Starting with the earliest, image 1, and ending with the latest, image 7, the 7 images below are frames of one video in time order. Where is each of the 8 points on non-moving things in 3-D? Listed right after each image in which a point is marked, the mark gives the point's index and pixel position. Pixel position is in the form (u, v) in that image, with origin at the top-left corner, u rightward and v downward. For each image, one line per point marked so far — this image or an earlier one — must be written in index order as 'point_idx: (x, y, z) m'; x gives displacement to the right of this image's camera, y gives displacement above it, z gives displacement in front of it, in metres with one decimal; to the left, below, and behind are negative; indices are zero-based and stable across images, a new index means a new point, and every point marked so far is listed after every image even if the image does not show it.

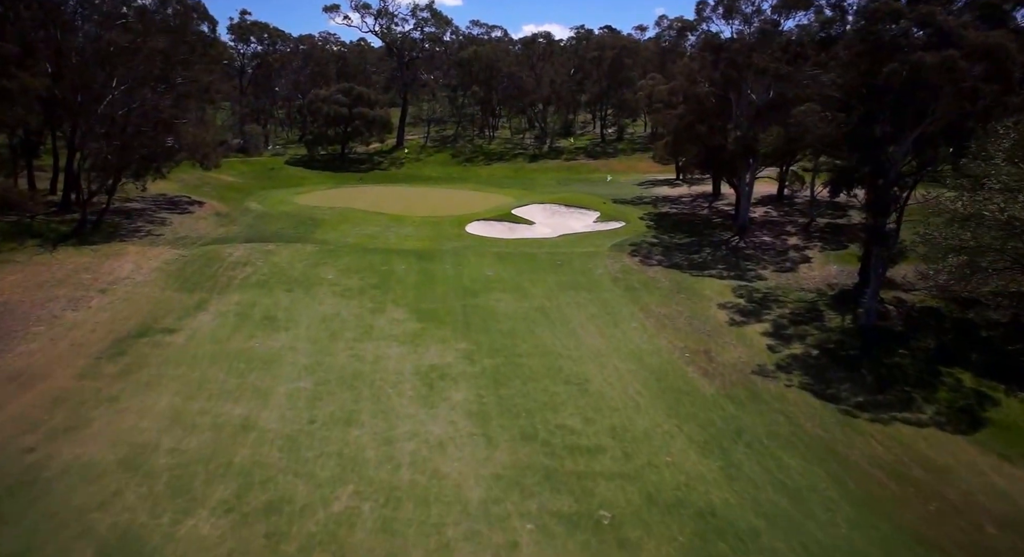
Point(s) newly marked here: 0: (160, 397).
0: (-9.0, -3.0, +16.5) m
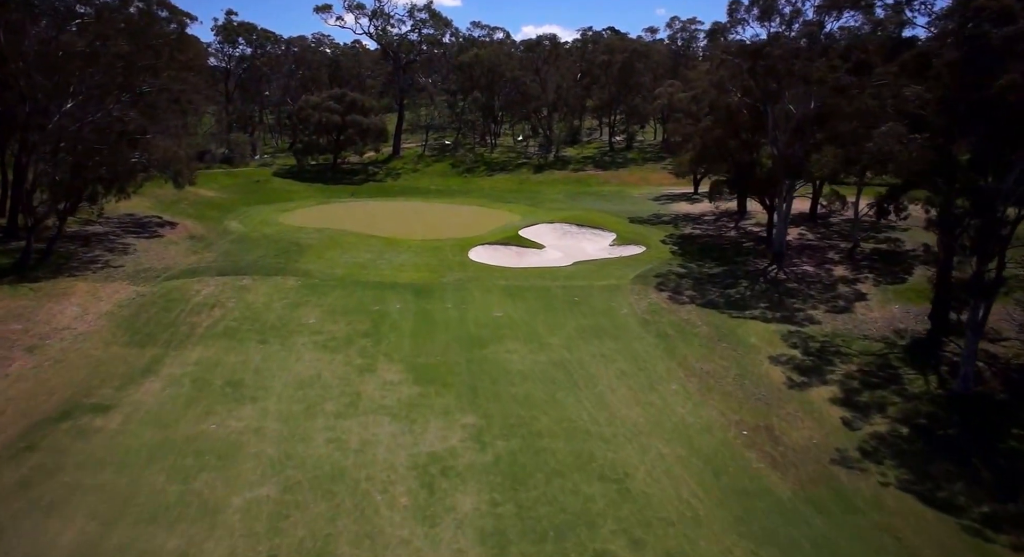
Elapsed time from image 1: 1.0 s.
0: (-8.5, -4.7, +12.4) m
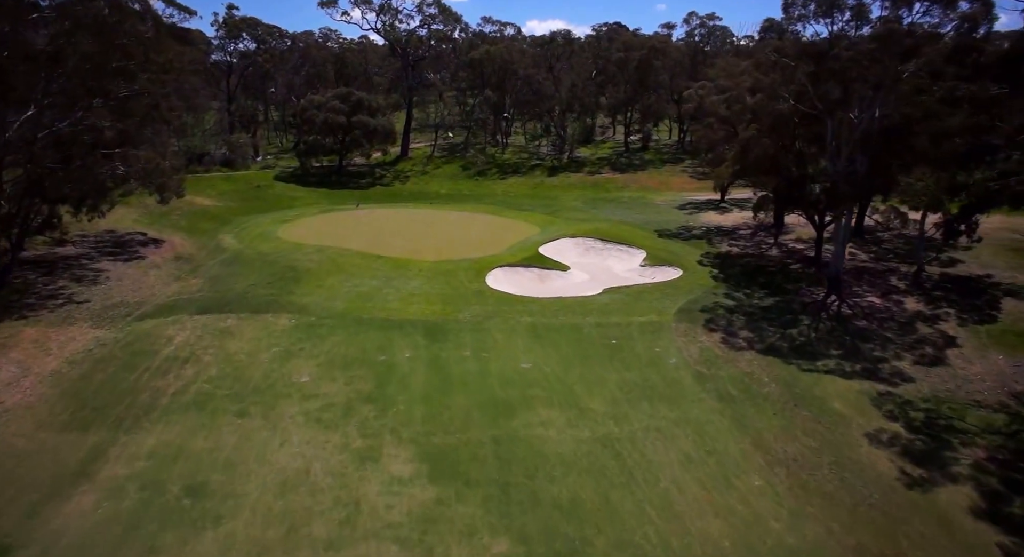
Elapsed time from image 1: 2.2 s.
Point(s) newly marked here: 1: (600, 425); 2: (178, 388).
0: (-7.5, -6.4, +8.0) m
1: (+2.7, -4.4, +19.5) m
2: (-10.1, -3.3, +19.5) m
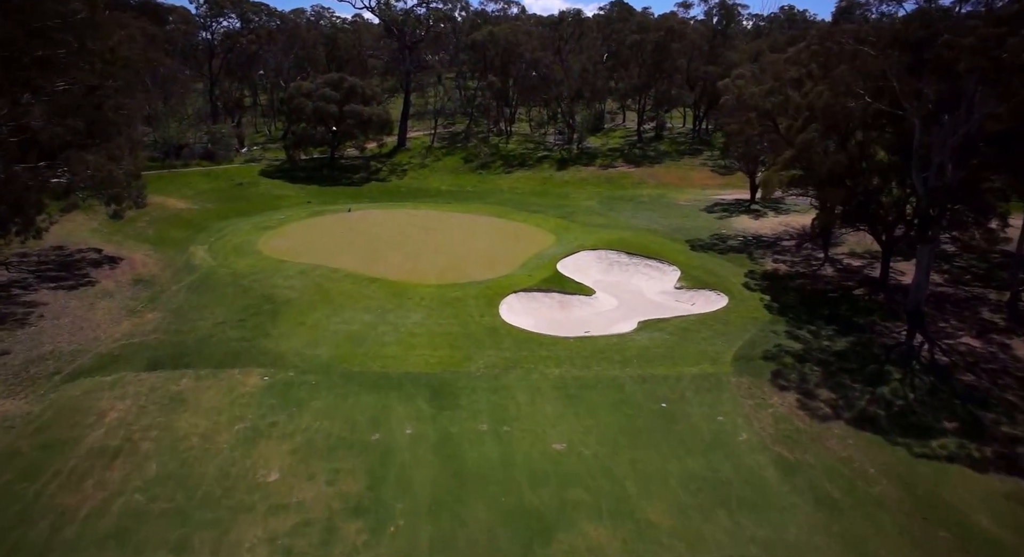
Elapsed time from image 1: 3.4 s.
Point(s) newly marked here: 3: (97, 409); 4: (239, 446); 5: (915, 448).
0: (-6.6, -8.5, +3.0) m
1: (+3.5, -6.1, +14.5) m
2: (-9.2, -5.0, +14.4) m
3: (-11.8, -3.6, +18.4) m
4: (-7.4, -4.4, +17.4) m
5: (+11.3, -4.7, +18.1) m
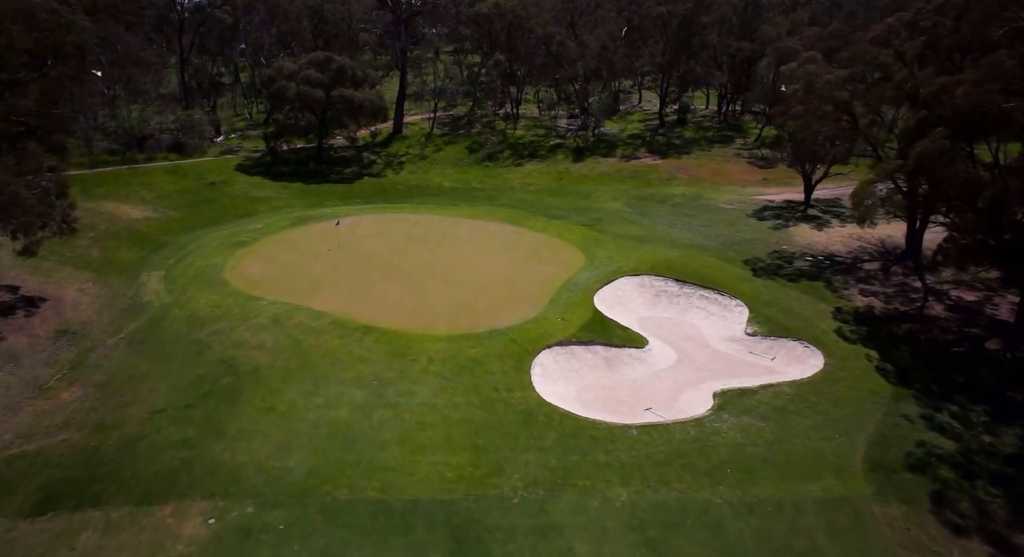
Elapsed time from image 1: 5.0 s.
0: (-5.2, -11.4, -3.4) m
1: (+4.9, -8.5, +8.0) m
2: (-7.9, -7.5, +7.8) m
3: (-10.5, -5.9, +11.7) m
4: (-6.1, -6.8, +10.8) m
5: (+12.6, -7.0, +11.6) m
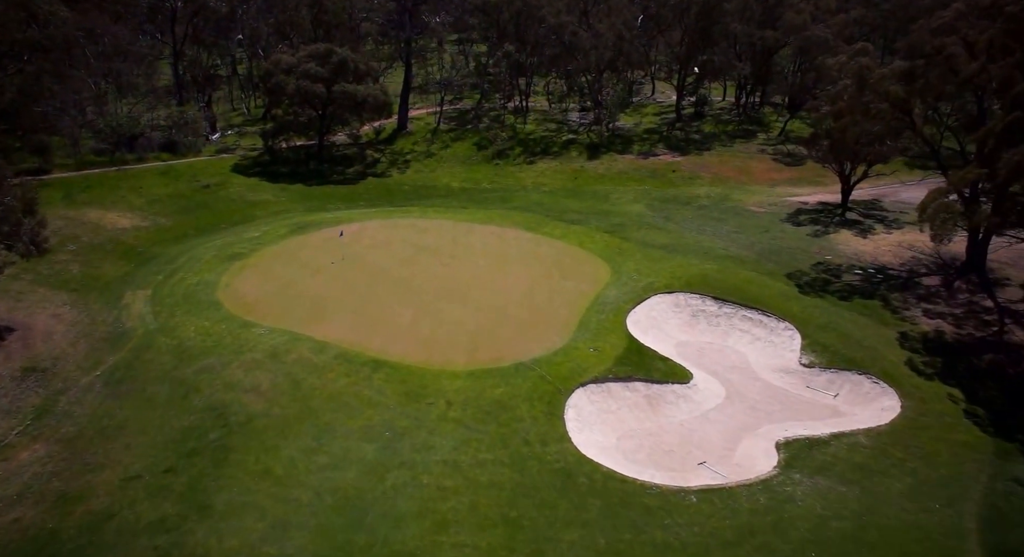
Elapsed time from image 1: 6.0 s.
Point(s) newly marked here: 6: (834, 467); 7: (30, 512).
0: (-4.3, -12.8, -6.1) m
1: (+5.8, -9.7, +5.2) m
2: (-7.0, -8.7, +5.1) m
3: (-9.5, -7.1, +8.9) m
4: (-5.2, -7.9, +8.0) m
5: (+13.5, -8.1, +8.8) m
6: (+8.5, -5.0, +17.1) m
7: (-11.1, -5.2, +15.0) m
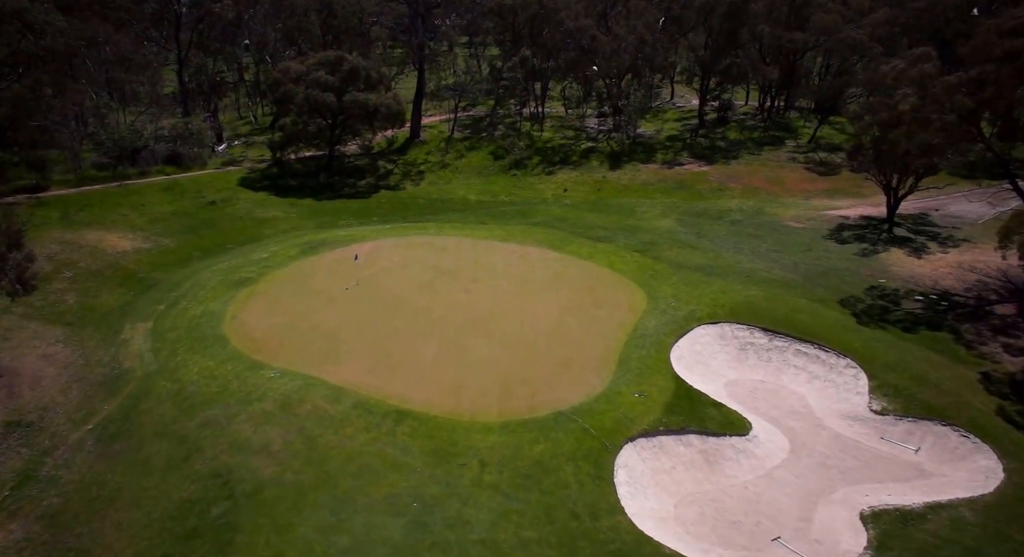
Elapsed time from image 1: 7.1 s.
0: (-3.4, -14.0, -8.4) m
1: (+6.8, -10.8, +2.8) m
2: (-6.0, -9.9, +2.8) m
3: (-8.5, -8.3, +6.7) m
4: (-4.1, -9.1, +5.7) m
5: (+14.6, -9.2, +6.3) m
6: (+9.6, -6.1, +14.6) m
7: (-10.0, -6.5, +12.8) m
